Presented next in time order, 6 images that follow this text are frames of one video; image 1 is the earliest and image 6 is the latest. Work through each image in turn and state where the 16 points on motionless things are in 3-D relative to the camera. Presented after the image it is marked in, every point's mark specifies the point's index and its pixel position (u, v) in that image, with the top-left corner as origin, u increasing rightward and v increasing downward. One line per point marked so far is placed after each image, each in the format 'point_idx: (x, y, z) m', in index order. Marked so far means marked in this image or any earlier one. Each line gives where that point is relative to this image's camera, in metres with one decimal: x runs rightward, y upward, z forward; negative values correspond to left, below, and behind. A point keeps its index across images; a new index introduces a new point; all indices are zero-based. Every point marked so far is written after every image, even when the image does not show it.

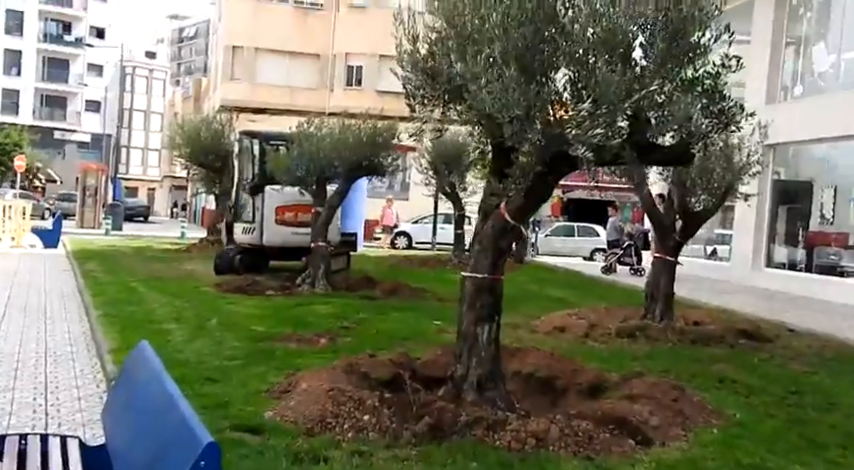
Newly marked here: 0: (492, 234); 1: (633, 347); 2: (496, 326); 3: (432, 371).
0: (+0.4, 0.0, +5.4) m
1: (+2.2, -1.2, +8.6) m
2: (+0.5, -0.6, +5.4) m
3: (0.0, -1.0, +6.2) m
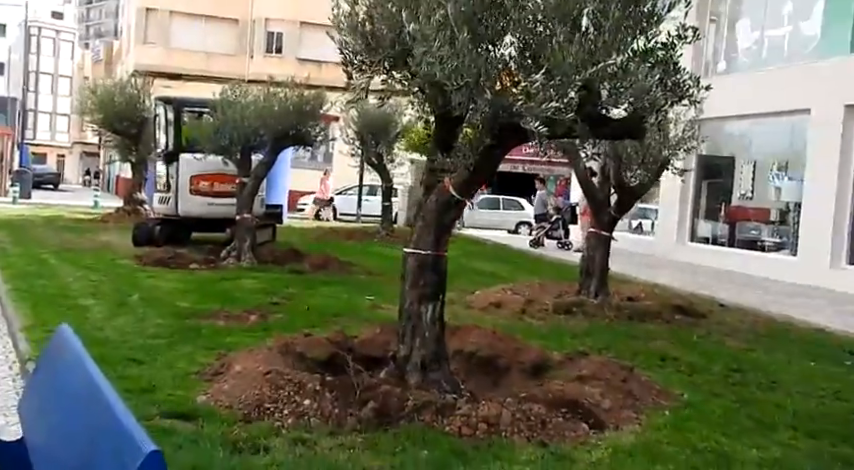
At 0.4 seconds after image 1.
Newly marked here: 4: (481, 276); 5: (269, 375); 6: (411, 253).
0: (+0.1, +0.2, +5.2) m
1: (+1.5, -0.9, +8.6) m
2: (+0.1, -0.4, +5.2) m
3: (-0.4, -0.8, +6.0) m
4: (+0.9, -0.6, +12.6) m
5: (-0.9, -0.8, +4.7) m
6: (-0.1, -0.1, +5.2) m
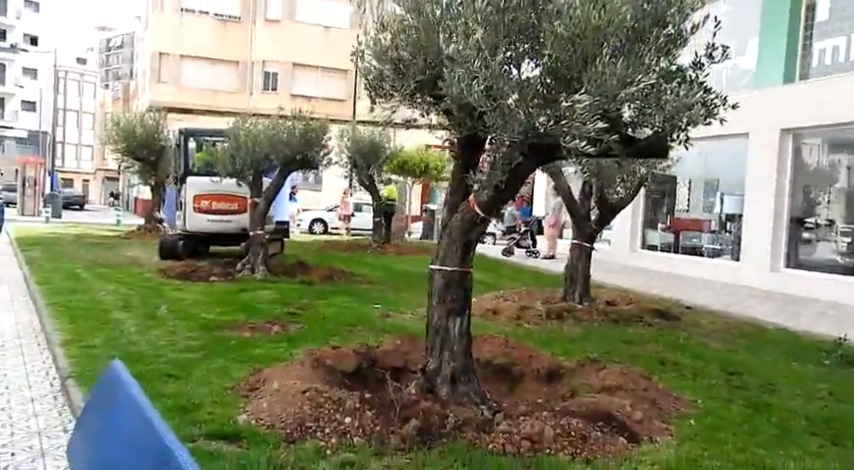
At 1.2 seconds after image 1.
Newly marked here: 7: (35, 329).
0: (+0.2, 0.0, +5.3) m
1: (+1.6, -1.1, +8.7) m
2: (+0.3, -0.6, +5.3) m
3: (-0.2, -1.0, +6.1) m
4: (+0.9, -0.9, +12.7) m
5: (-0.7, -0.9, +4.7) m
6: (+0.1, -0.2, +5.3) m
7: (-3.8, -1.2, +8.3) m
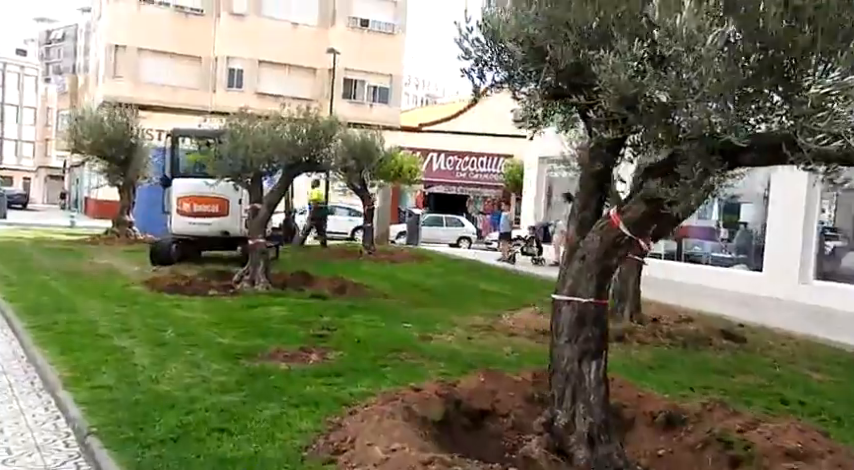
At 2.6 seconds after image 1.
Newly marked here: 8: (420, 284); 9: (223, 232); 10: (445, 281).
0: (+0.9, -0.1, +4.2) m
1: (+2.1, -1.2, +7.8) m
2: (+0.9, -0.7, +4.3) m
3: (+0.4, -1.1, +5.0) m
4: (+1.1, -1.0, +11.7) m
5: (0.0, -1.0, +3.6) m
6: (+0.7, -0.3, +4.3) m
7: (-3.3, -1.3, +7.0) m
8: (-0.2, -1.0, +16.0) m
9: (-4.1, 0.0, +16.6) m
10: (+0.3, -1.0, +17.0) m
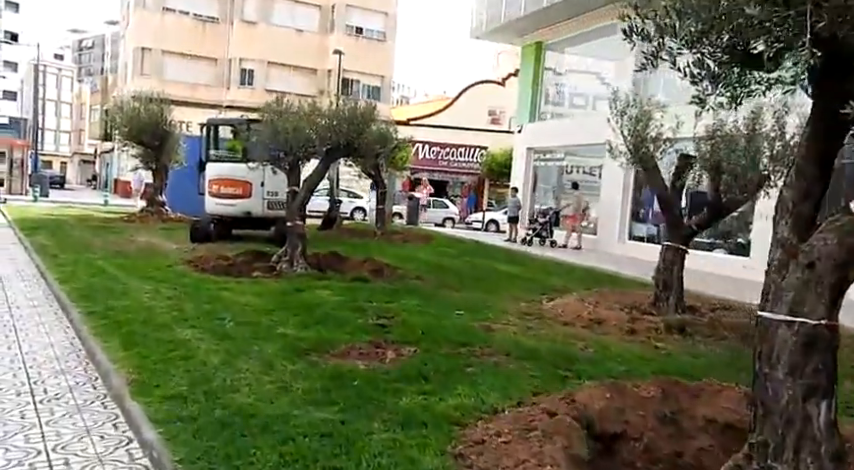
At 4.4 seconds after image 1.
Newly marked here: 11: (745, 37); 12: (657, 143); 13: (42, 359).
0: (+1.7, -0.1, +3.6) m
1: (+2.8, -1.1, +7.1) m
2: (+1.7, -0.7, +3.6) m
3: (+1.1, -1.1, +4.4) m
4: (+1.7, -0.8, +11.0) m
5: (+0.8, -1.0, +3.0) m
6: (+1.5, -0.4, +3.6) m
7: (-2.6, -1.1, +6.3) m
8: (+0.3, -0.6, +15.3) m
9: (-3.5, +0.5, +15.8) m
10: (+0.9, -0.6, +16.3) m
11: (+1.4, +0.9, +3.5) m
12: (+2.8, +1.1, +10.0) m
13: (-3.2, -1.0, +6.8) m
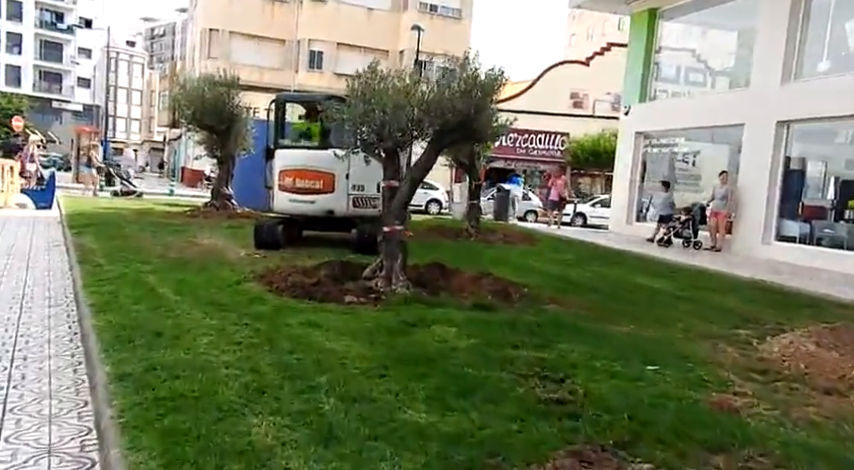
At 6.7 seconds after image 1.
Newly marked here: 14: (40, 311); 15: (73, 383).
0: (+2.7, -0.3, +0.4) m
1: (+4.0, -1.3, +3.9) m
2: (+2.7, -1.0, +0.5) m
3: (+2.2, -1.3, +1.2) m
4: (+3.3, -0.9, +7.8) m
5: (+1.7, -1.3, -0.1) m
6: (+2.5, -0.6, +0.4) m
7: (-1.4, -1.3, +3.4) m
8: (+2.2, -0.7, +12.2) m
9: (-1.6, +0.4, +12.9) m
10: (+2.8, -0.6, +13.1) m
11: (+2.3, +0.6, +0.3) m
12: (+4.3, +1.0, +6.7) m
13: (-2.0, -1.2, +4.0) m
14: (-4.0, -0.8, +8.5) m
15: (-2.6, -1.1, +5.9) m
